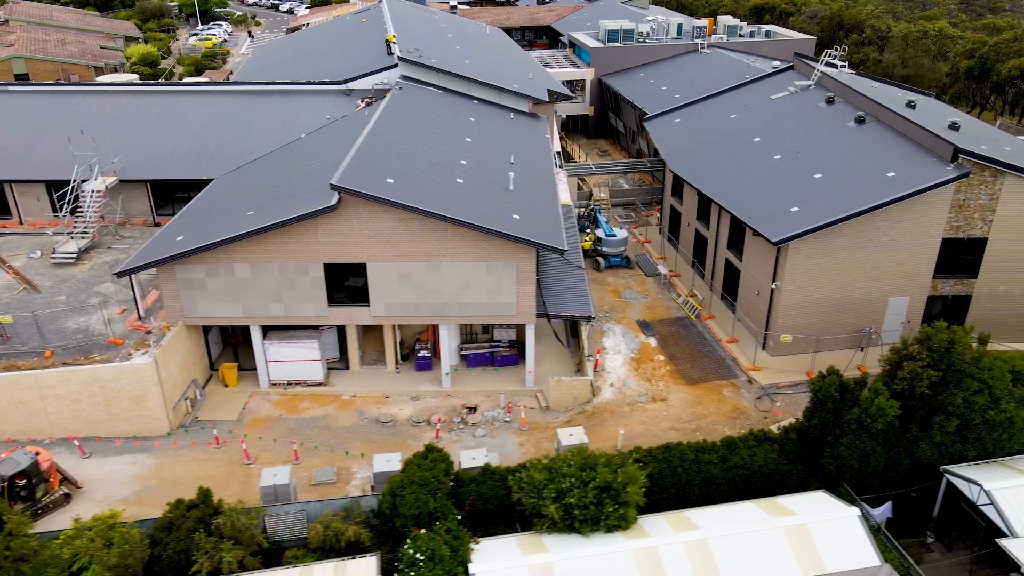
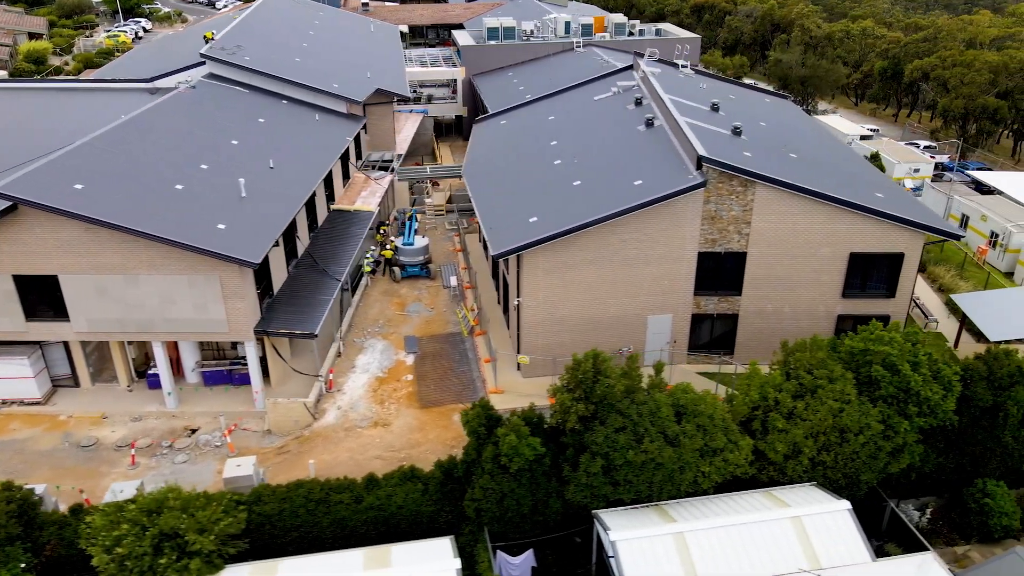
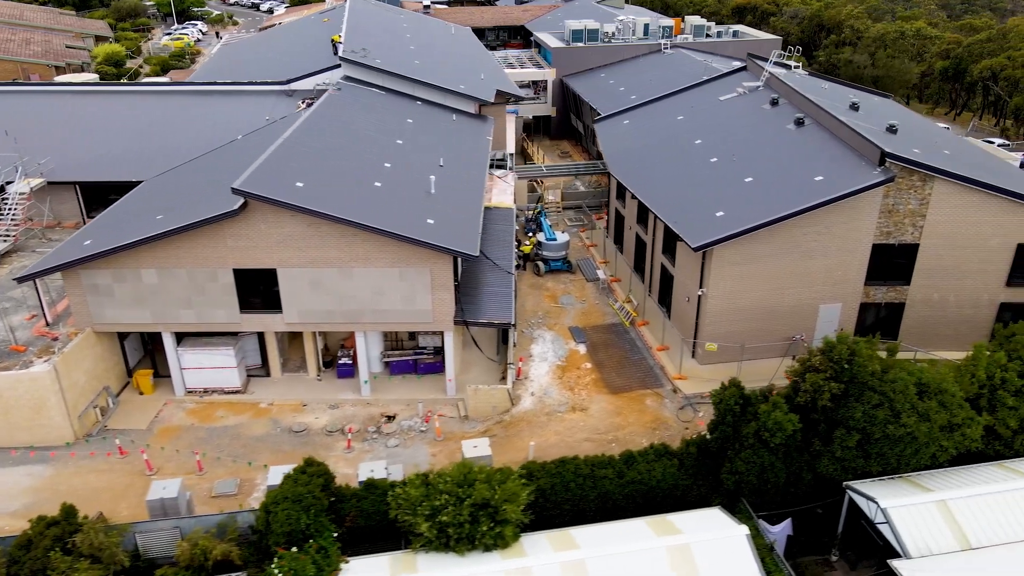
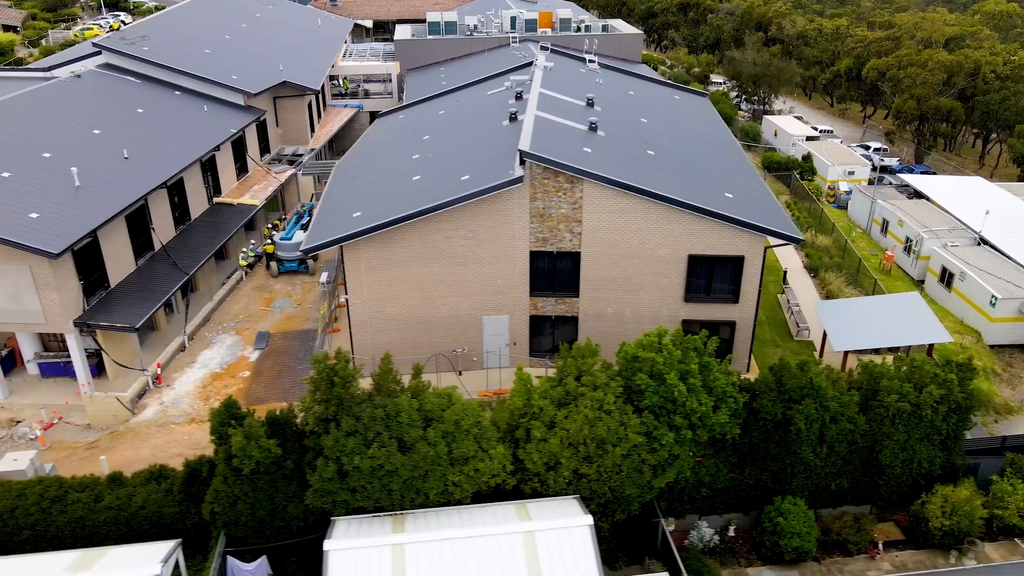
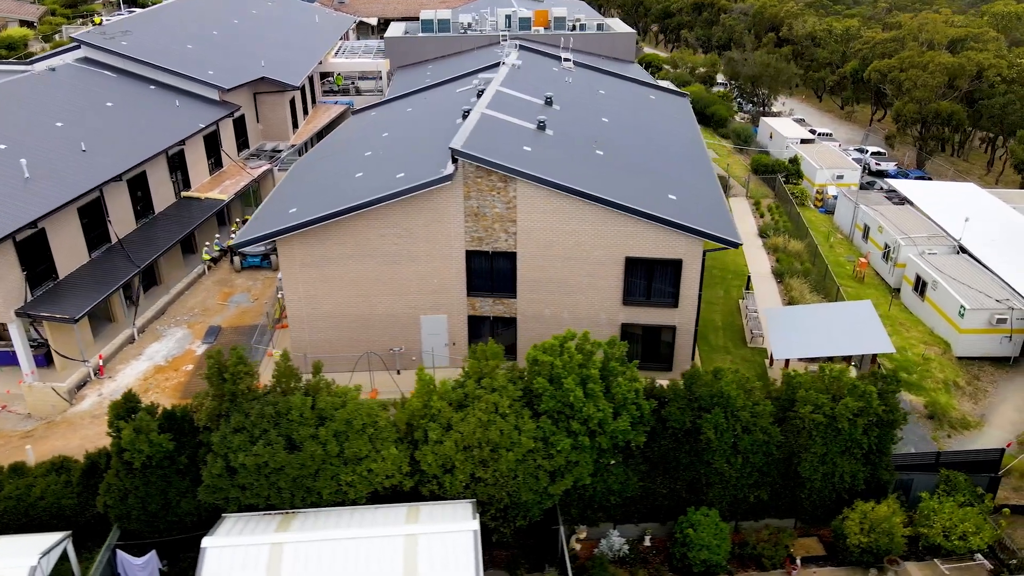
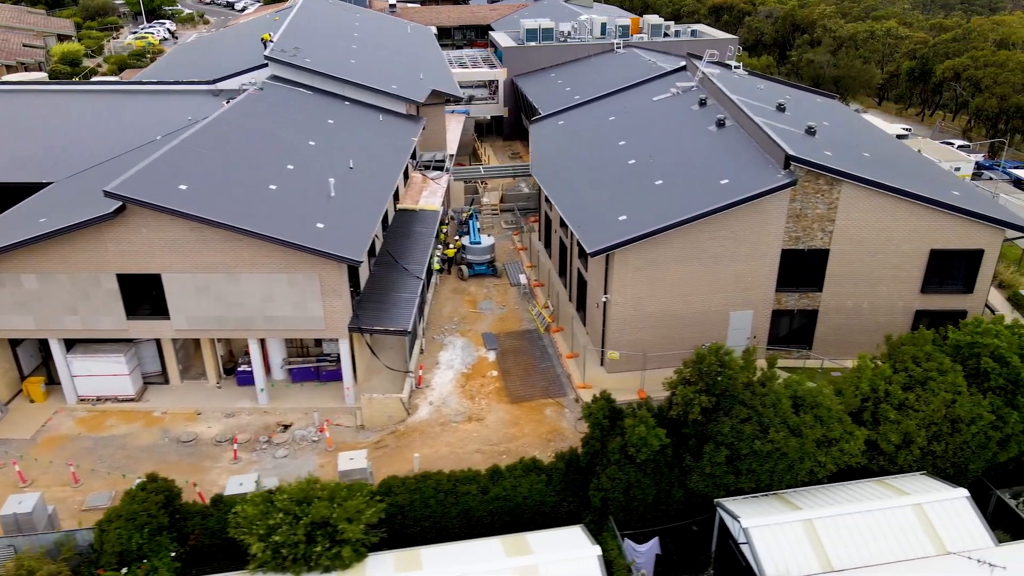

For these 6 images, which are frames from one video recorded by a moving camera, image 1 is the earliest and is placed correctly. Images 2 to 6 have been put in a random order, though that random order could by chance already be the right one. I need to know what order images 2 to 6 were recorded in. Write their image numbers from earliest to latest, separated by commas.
3, 6, 2, 4, 5
